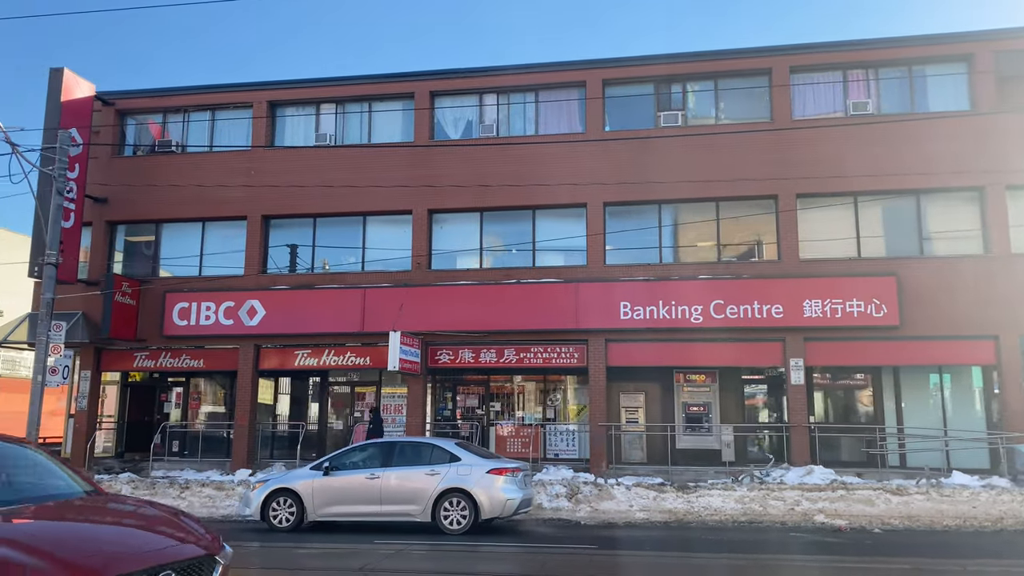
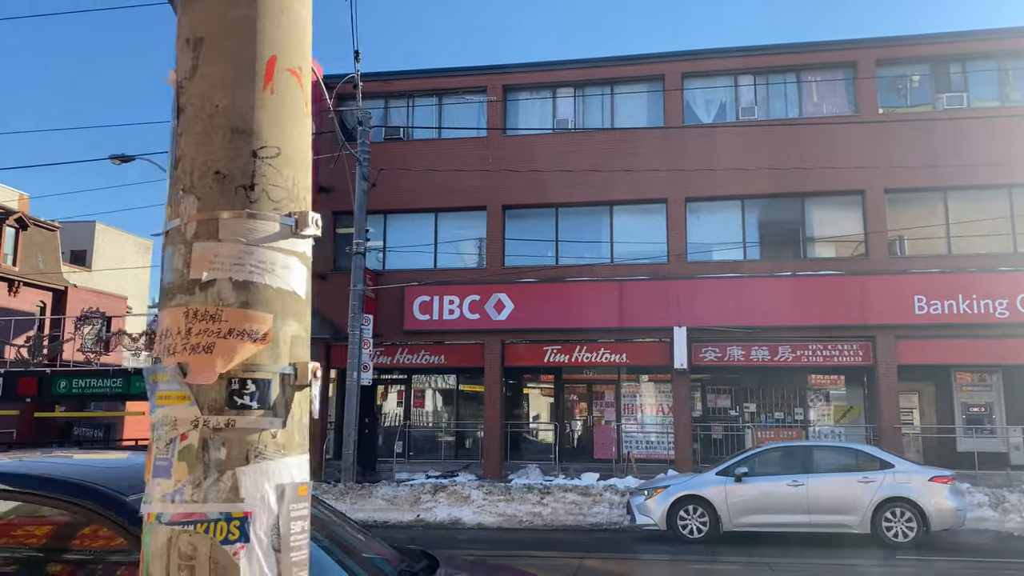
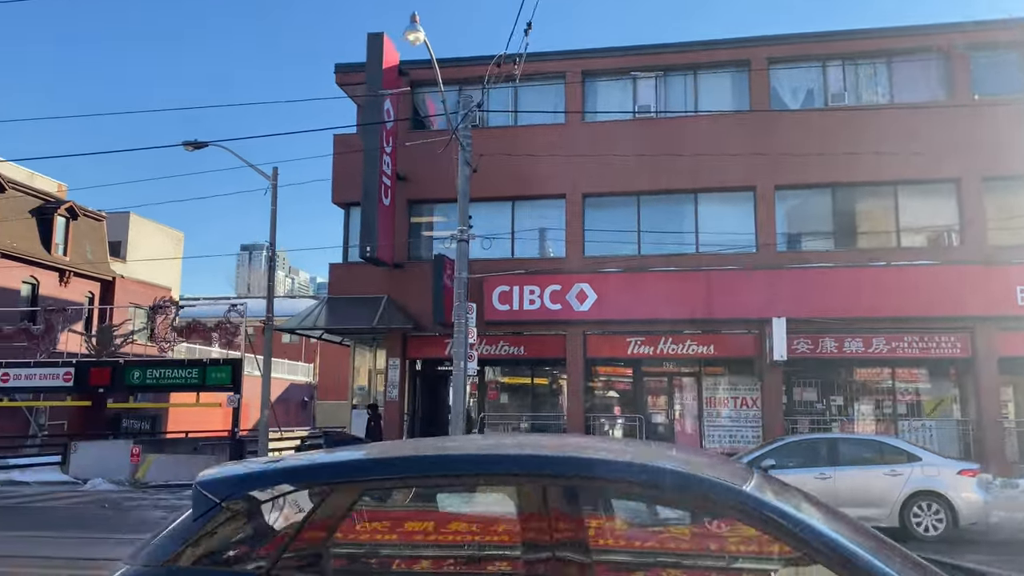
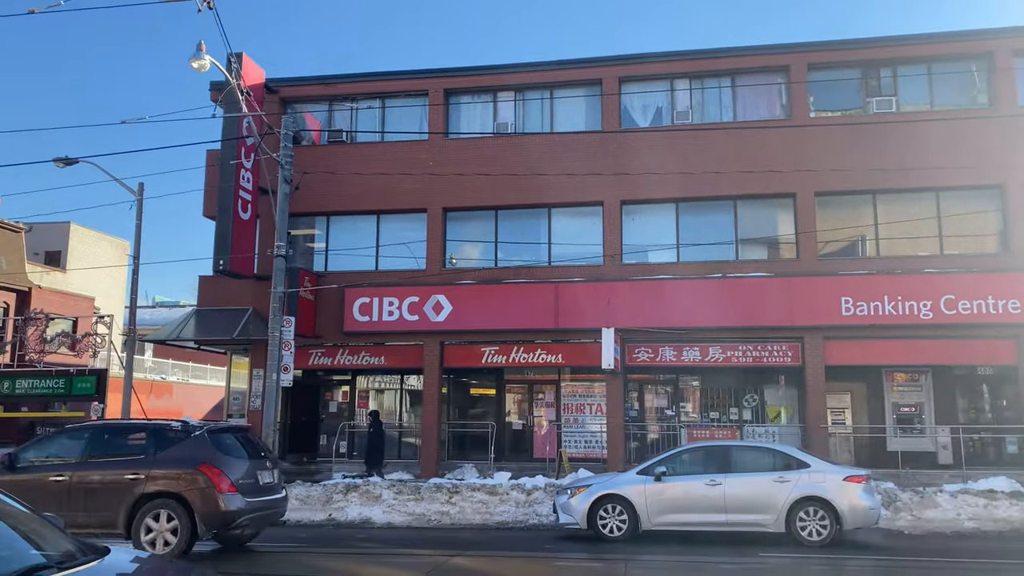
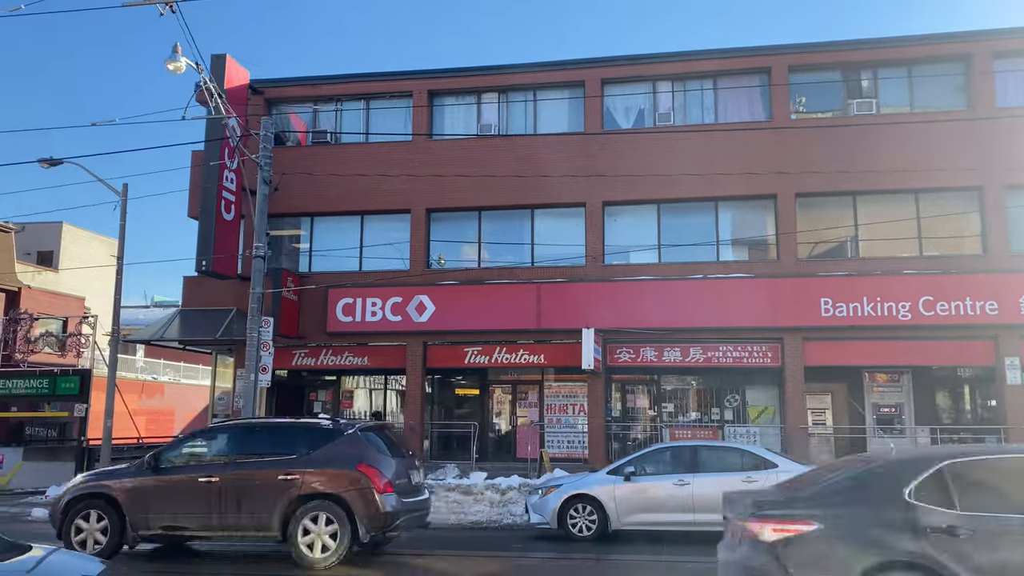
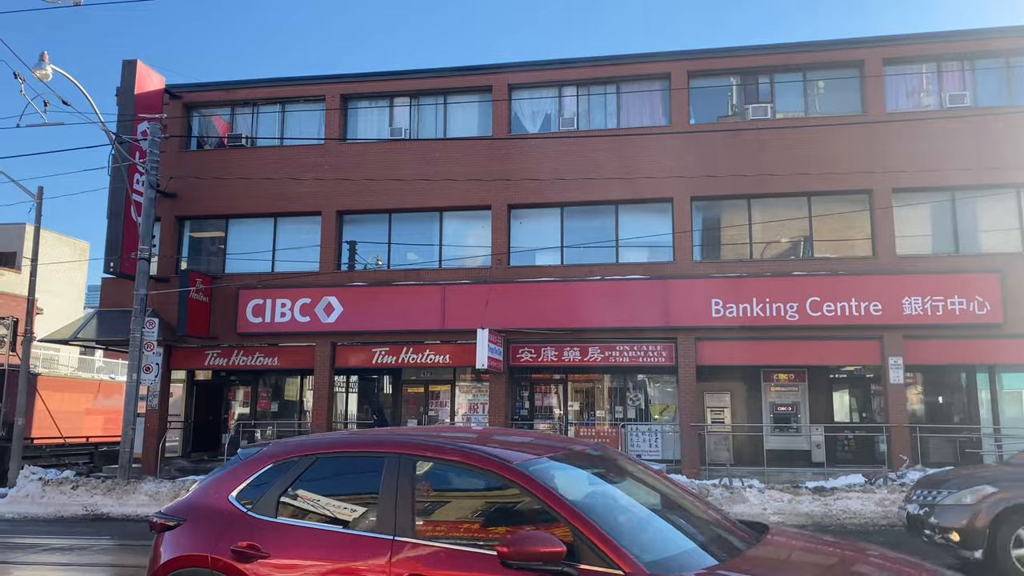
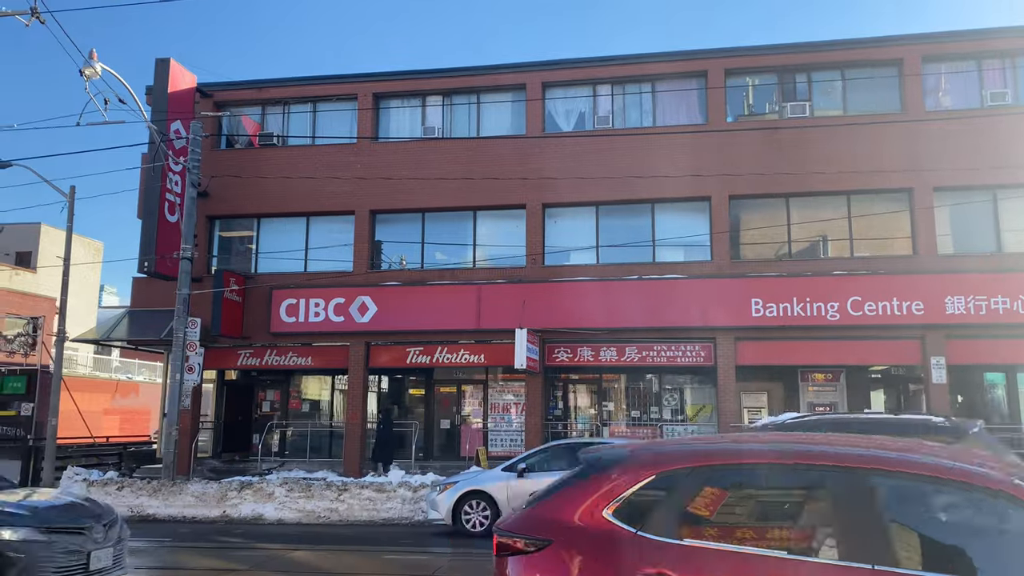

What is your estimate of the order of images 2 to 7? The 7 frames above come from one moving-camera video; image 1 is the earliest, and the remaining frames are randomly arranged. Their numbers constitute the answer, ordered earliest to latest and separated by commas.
6, 7, 5, 4, 2, 3
